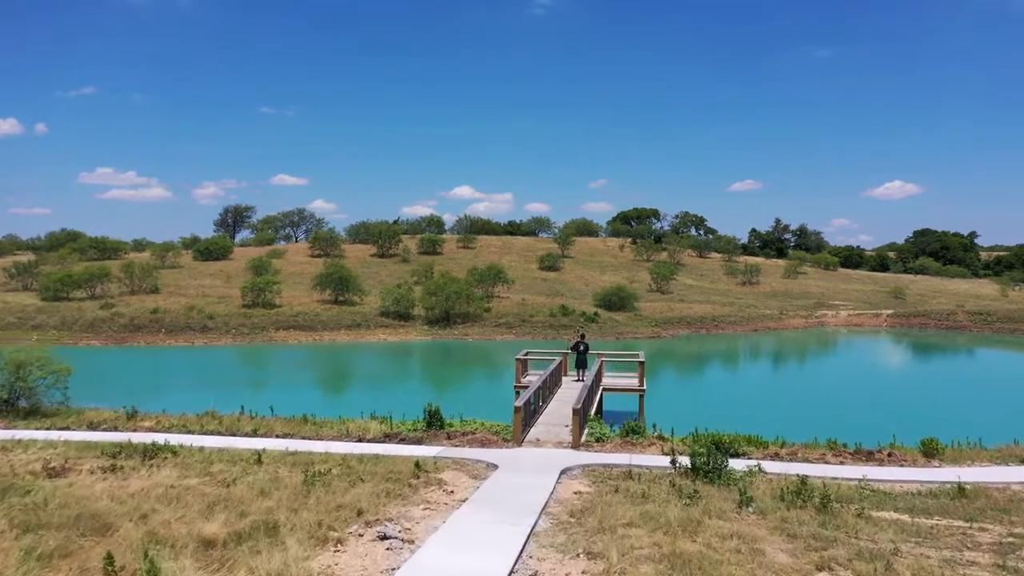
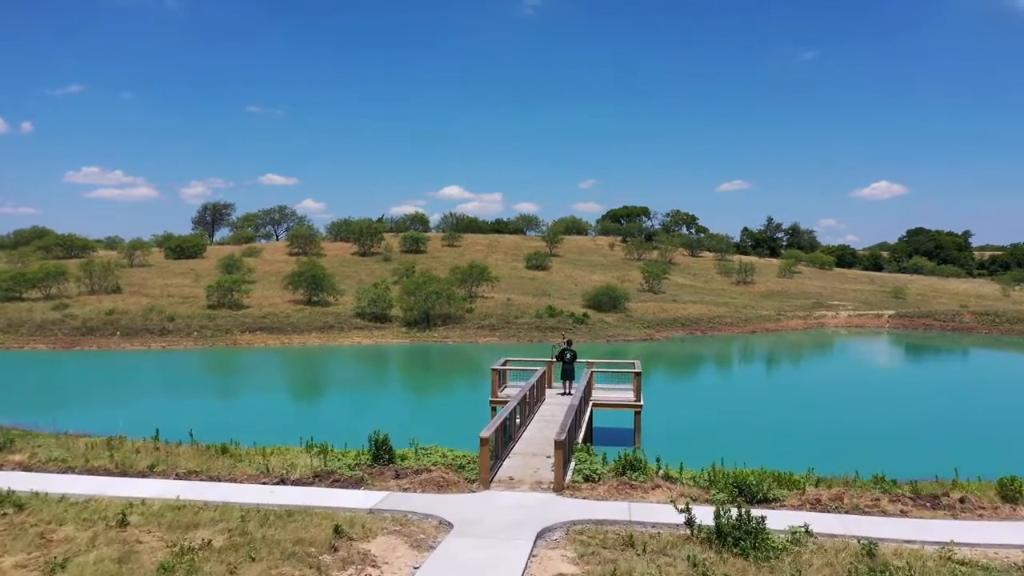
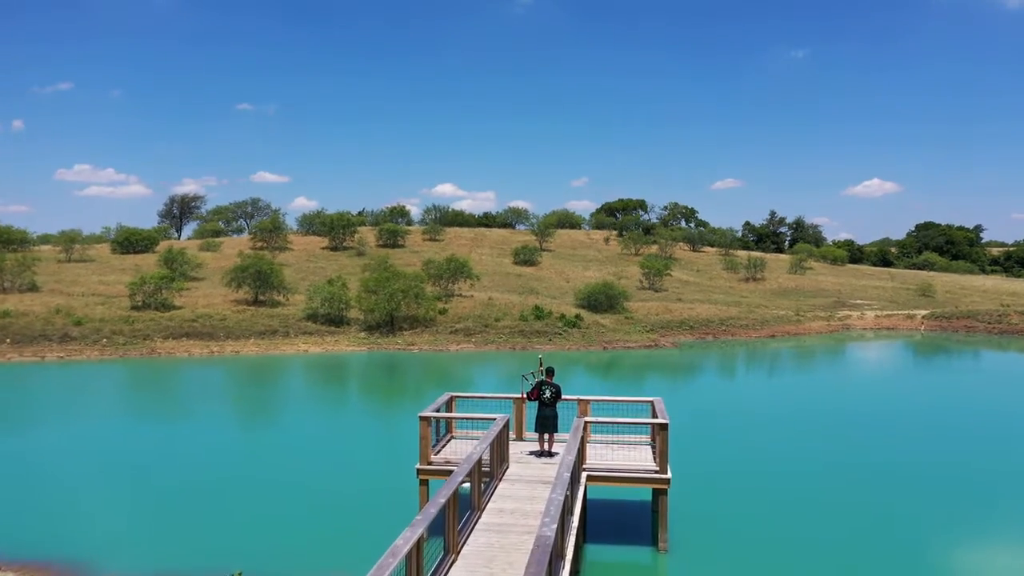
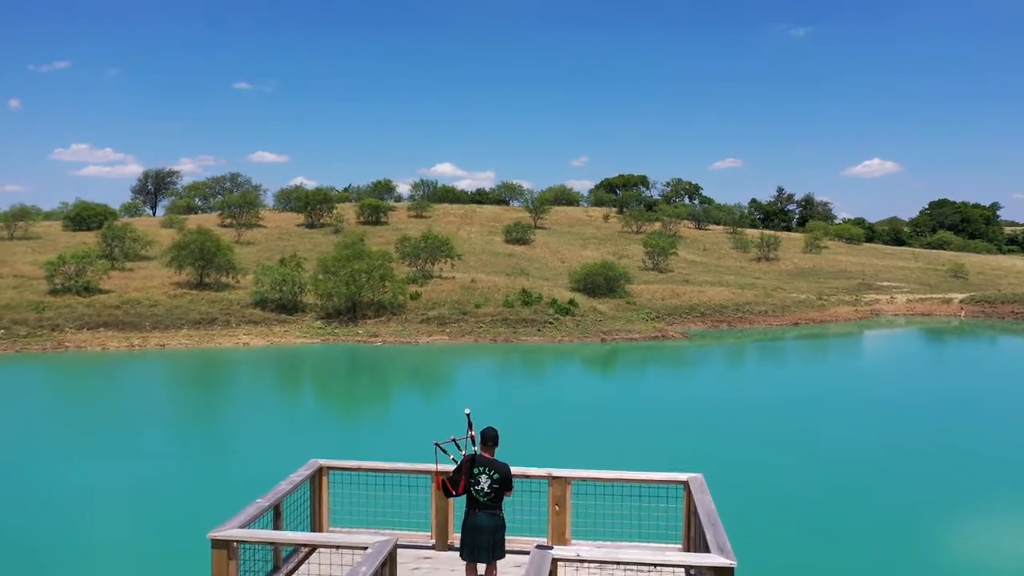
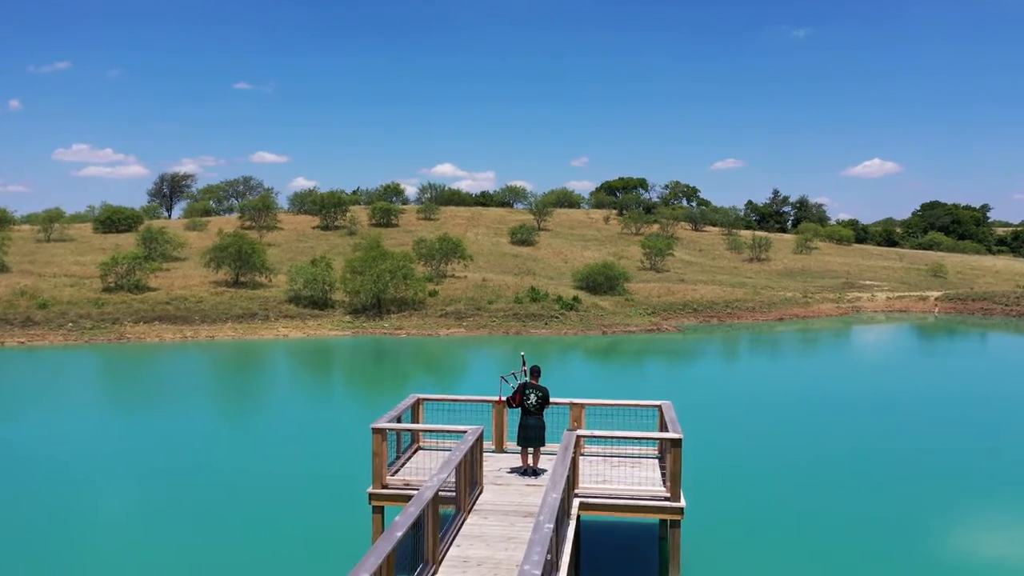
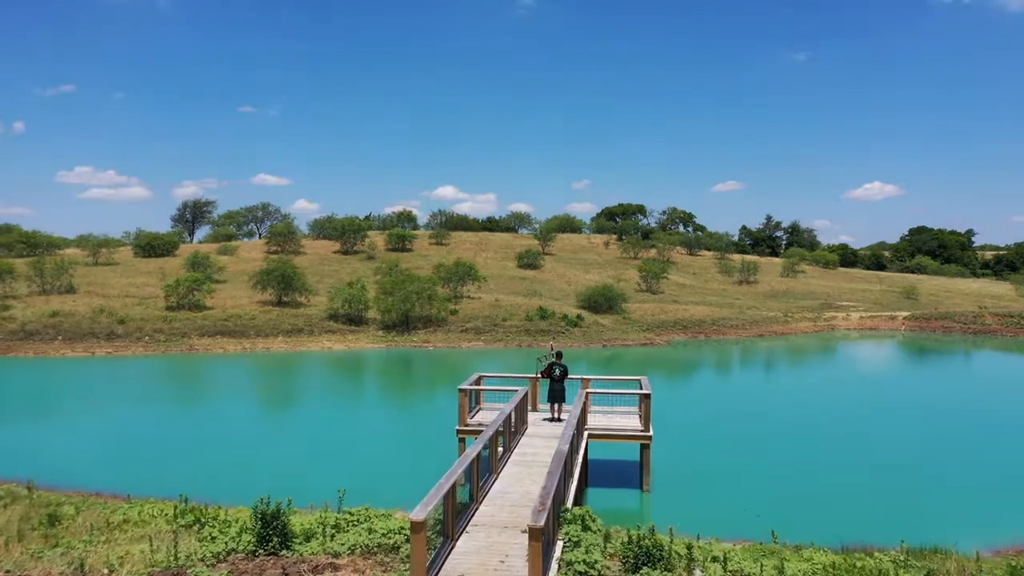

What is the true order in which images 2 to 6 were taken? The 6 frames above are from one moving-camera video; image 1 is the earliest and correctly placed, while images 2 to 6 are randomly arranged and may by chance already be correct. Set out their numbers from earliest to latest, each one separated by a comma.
2, 6, 3, 5, 4
